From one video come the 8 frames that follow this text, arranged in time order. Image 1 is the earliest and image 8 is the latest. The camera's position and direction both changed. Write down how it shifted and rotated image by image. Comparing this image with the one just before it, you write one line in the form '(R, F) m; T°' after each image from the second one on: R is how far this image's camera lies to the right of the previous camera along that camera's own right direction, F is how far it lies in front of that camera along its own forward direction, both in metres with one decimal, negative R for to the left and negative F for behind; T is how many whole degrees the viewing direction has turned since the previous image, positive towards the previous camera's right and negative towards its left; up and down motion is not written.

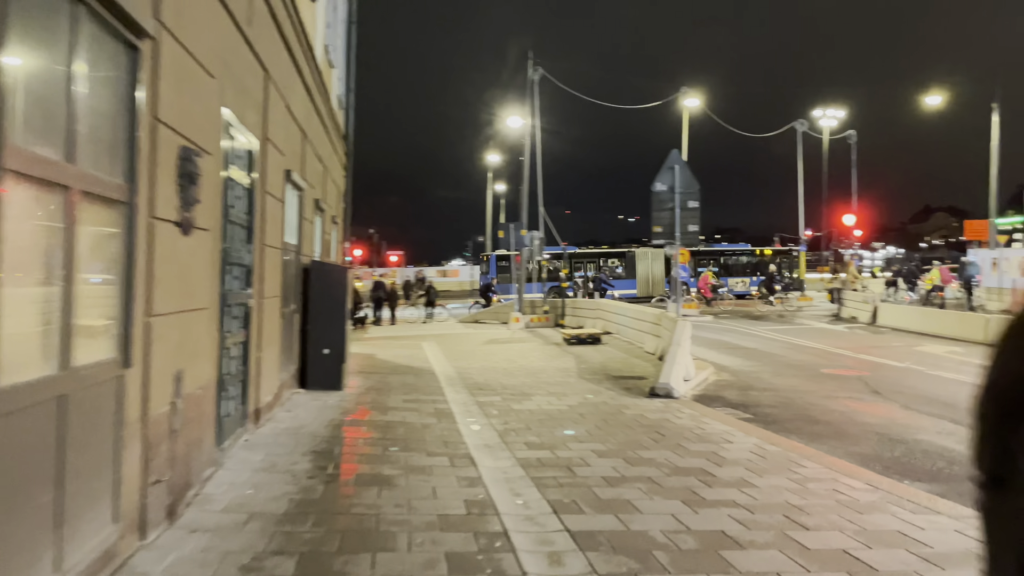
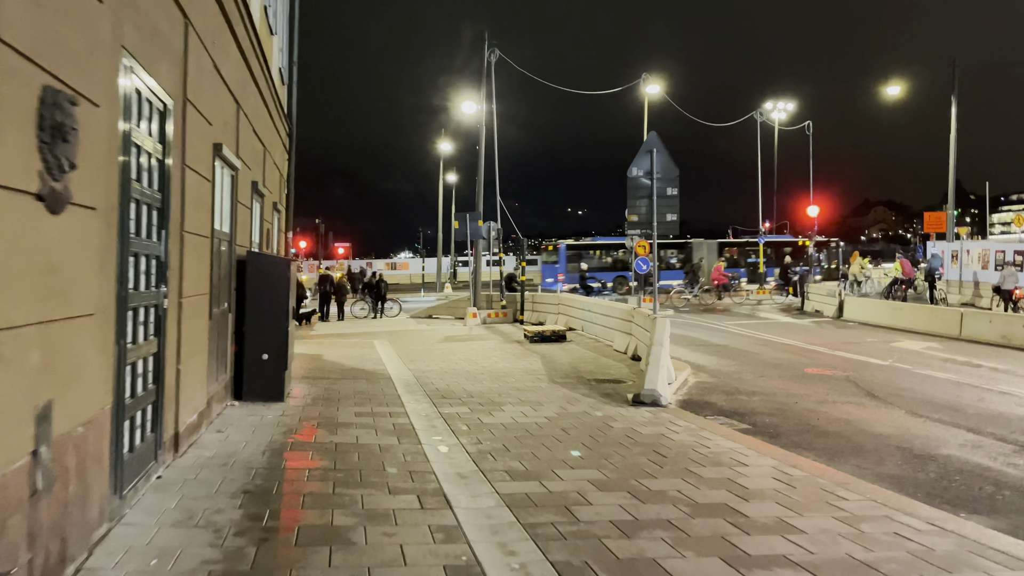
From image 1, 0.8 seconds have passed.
(-0.2, +1.2) m; +4°
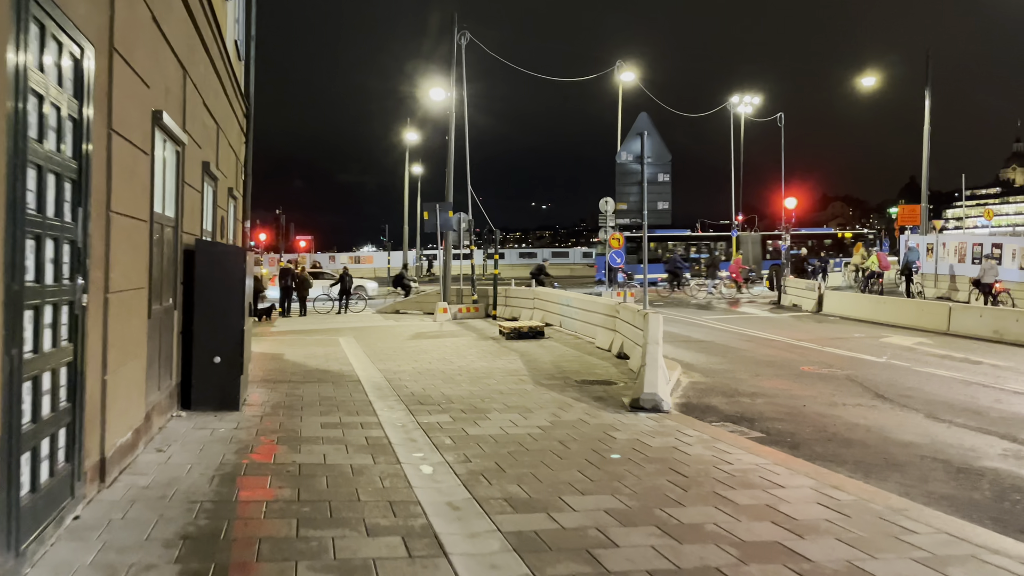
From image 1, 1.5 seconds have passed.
(-0.2, +1.0) m; +3°
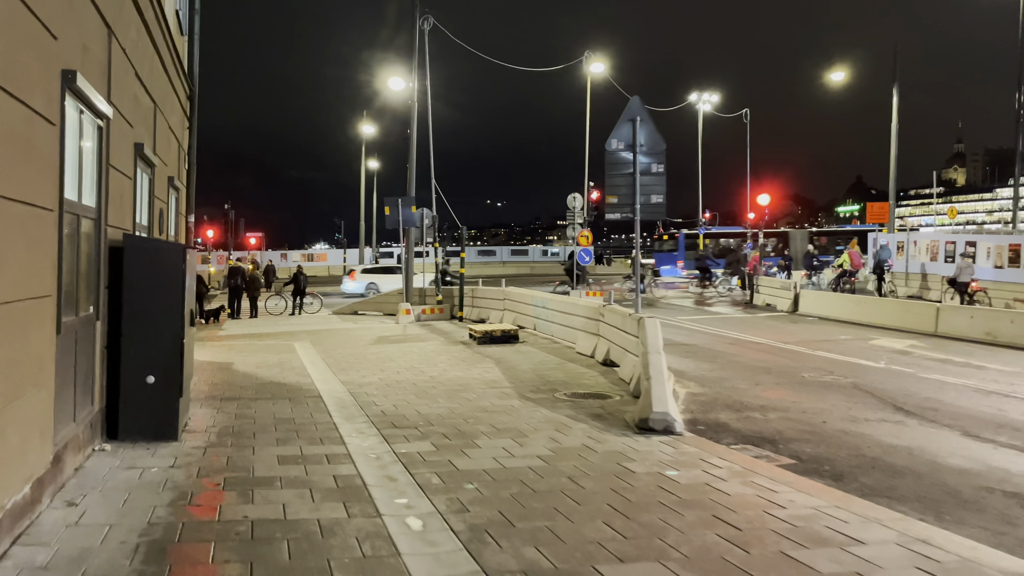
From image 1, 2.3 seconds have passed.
(-0.3, +1.2) m; +3°
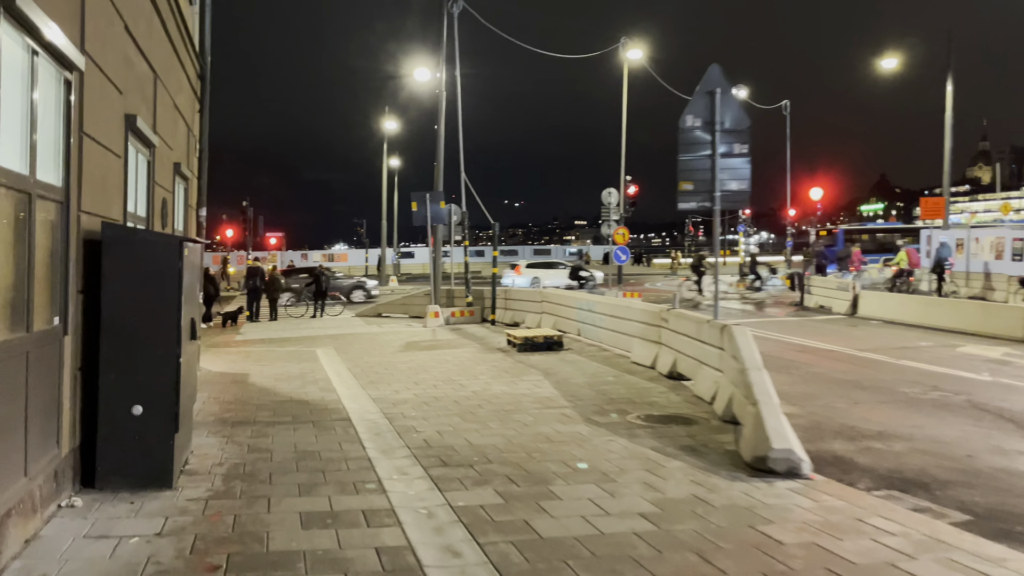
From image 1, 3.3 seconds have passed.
(-0.5, +1.5) m; -1°
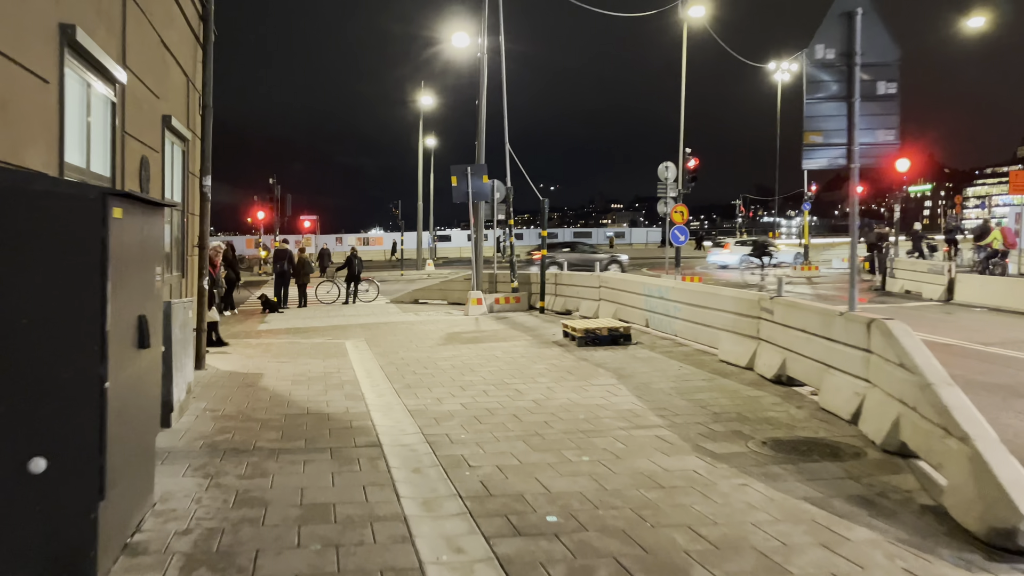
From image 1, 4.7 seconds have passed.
(-0.4, +2.0) m; -3°
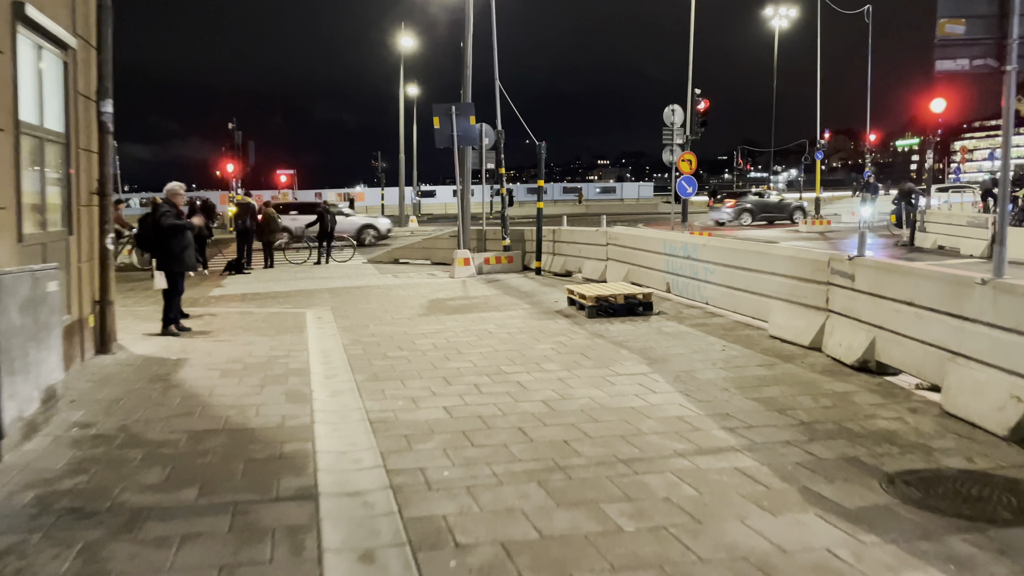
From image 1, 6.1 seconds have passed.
(-0.1, +2.2) m; +1°
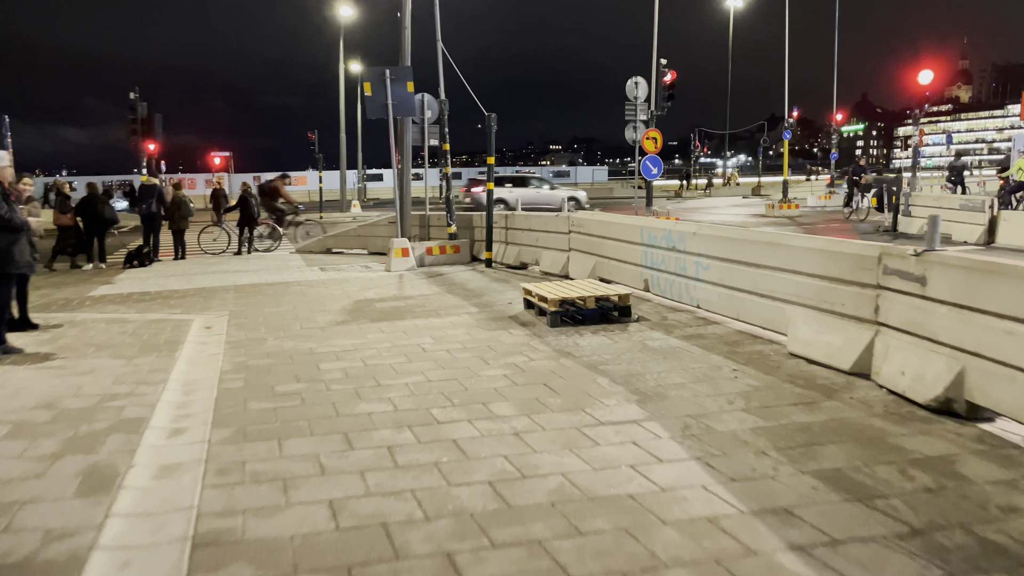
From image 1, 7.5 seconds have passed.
(+0.1, +2.1) m; +3°
